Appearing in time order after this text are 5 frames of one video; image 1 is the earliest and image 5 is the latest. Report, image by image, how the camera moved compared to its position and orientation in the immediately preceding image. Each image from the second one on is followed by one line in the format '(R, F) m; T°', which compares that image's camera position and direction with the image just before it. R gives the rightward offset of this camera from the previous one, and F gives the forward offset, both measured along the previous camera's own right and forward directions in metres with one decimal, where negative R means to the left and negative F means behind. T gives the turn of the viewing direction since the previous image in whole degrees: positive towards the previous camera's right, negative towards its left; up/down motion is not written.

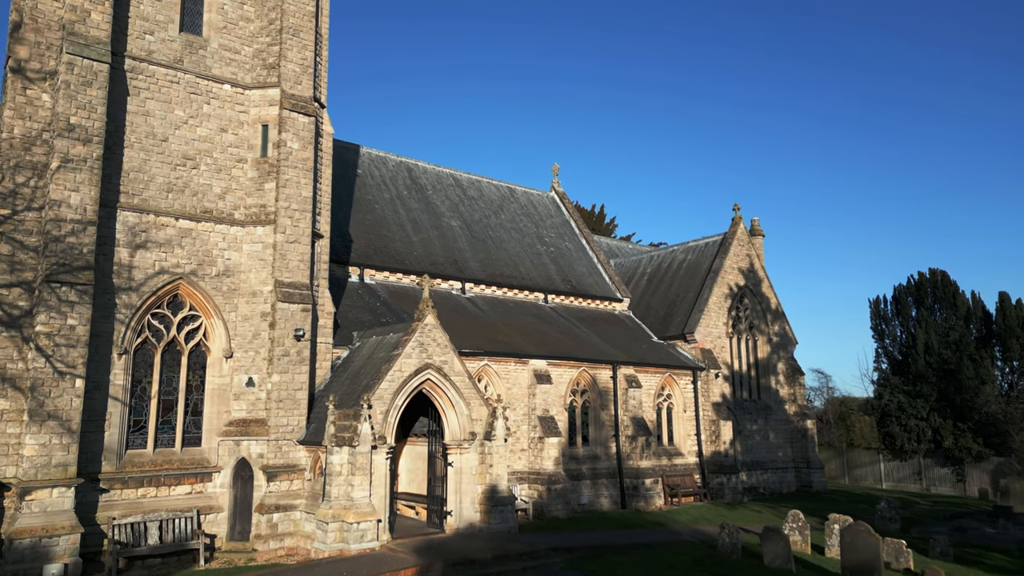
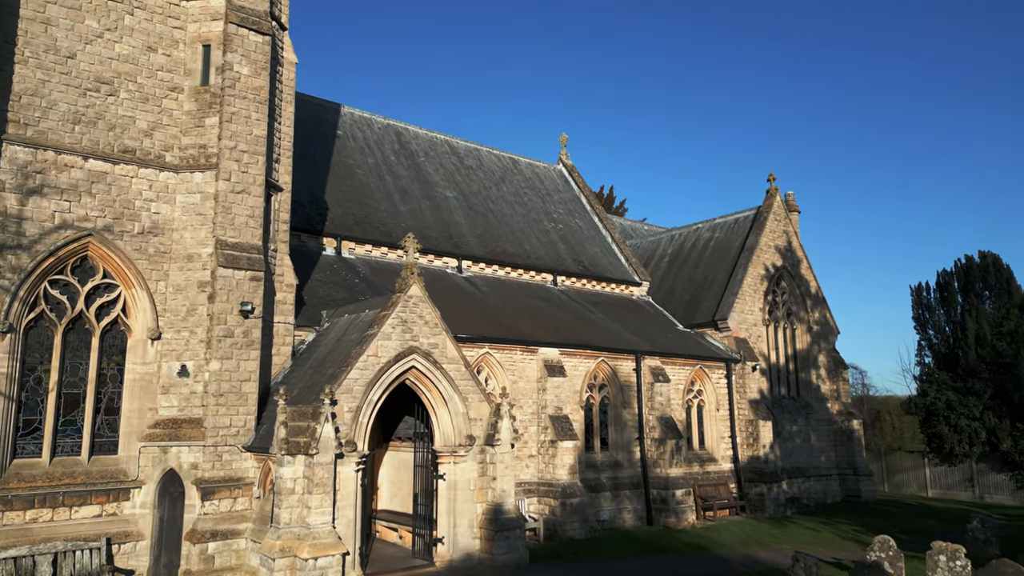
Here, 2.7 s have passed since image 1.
(-0.2, +3.7) m; 0°
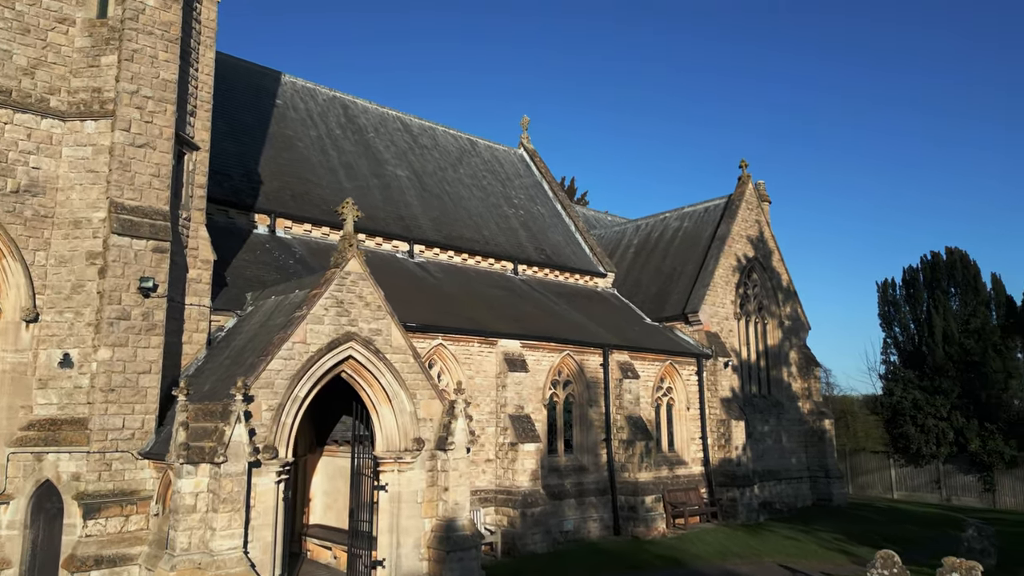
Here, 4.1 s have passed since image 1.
(0.0, +1.9) m; +4°
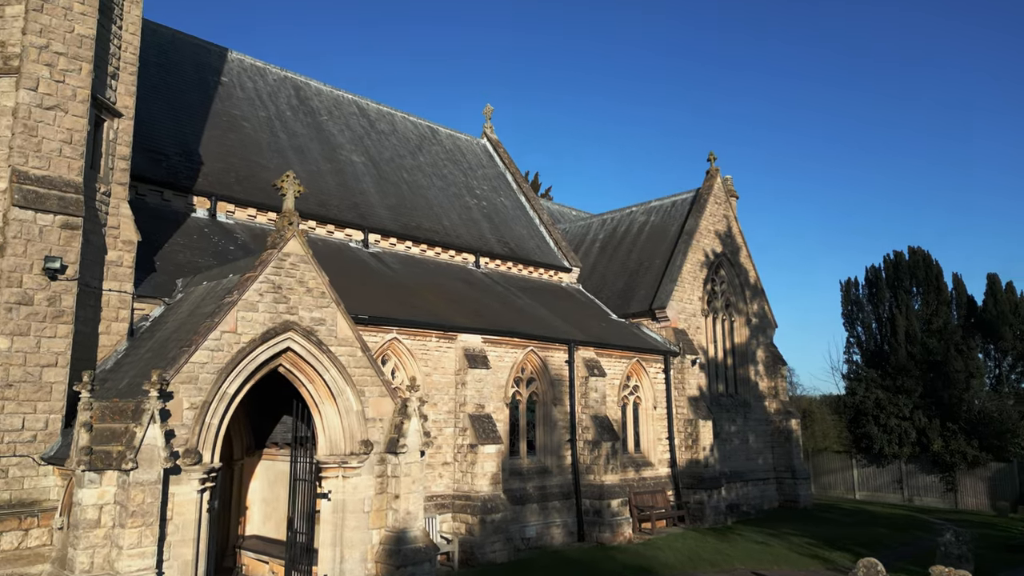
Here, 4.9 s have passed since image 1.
(0.0, +1.0) m; +3°
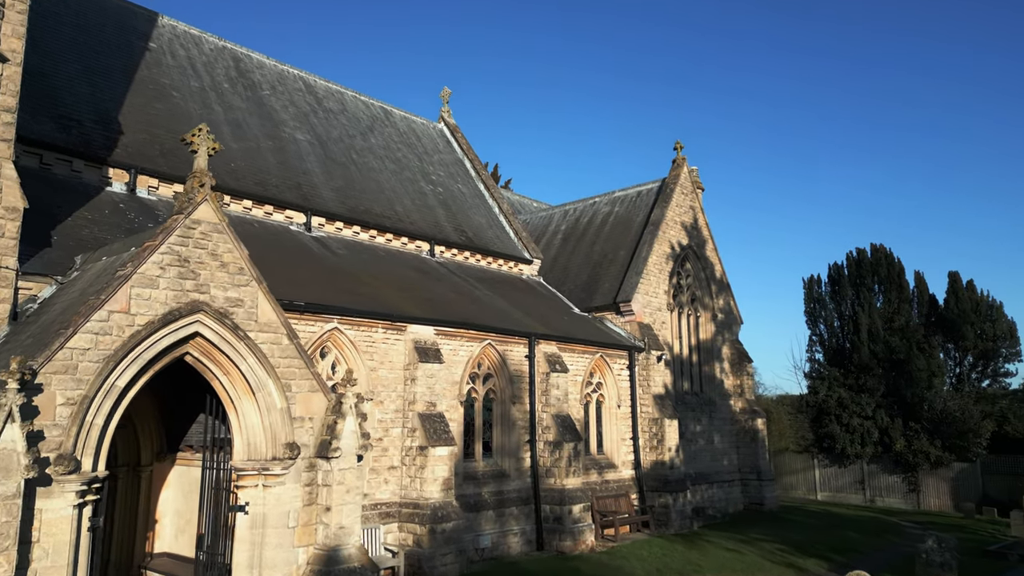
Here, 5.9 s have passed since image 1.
(+0.1, +1.3) m; +3°
